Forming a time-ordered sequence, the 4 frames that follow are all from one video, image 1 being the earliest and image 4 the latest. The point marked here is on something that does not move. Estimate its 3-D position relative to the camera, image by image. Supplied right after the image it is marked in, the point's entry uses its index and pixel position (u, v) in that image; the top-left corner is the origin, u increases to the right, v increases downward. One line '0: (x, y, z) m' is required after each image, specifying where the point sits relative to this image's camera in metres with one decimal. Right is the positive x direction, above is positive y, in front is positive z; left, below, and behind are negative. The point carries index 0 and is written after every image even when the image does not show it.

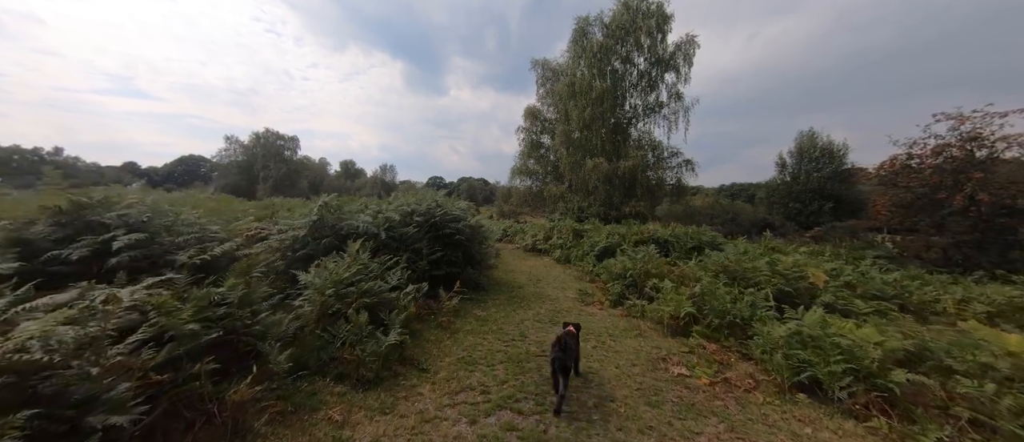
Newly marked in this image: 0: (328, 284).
0: (-2.4, -0.8, +4.5) m
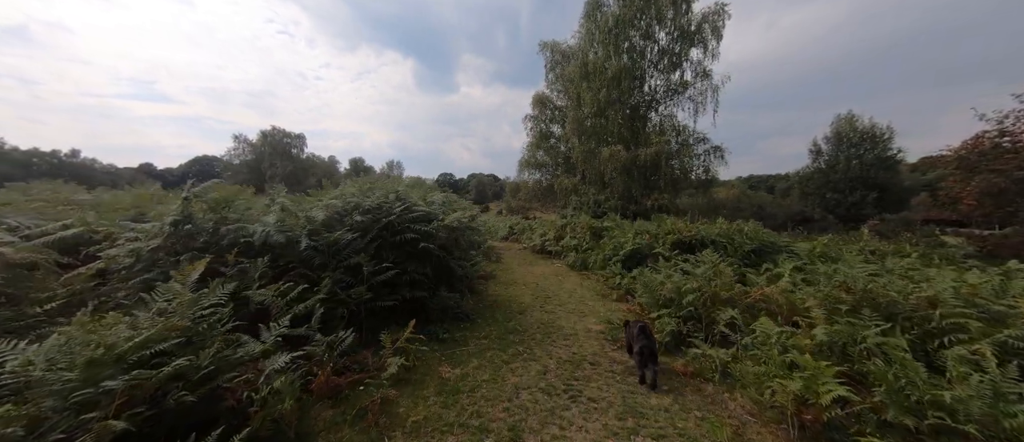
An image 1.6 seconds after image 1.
0: (-2.6, -0.9, +2.0) m
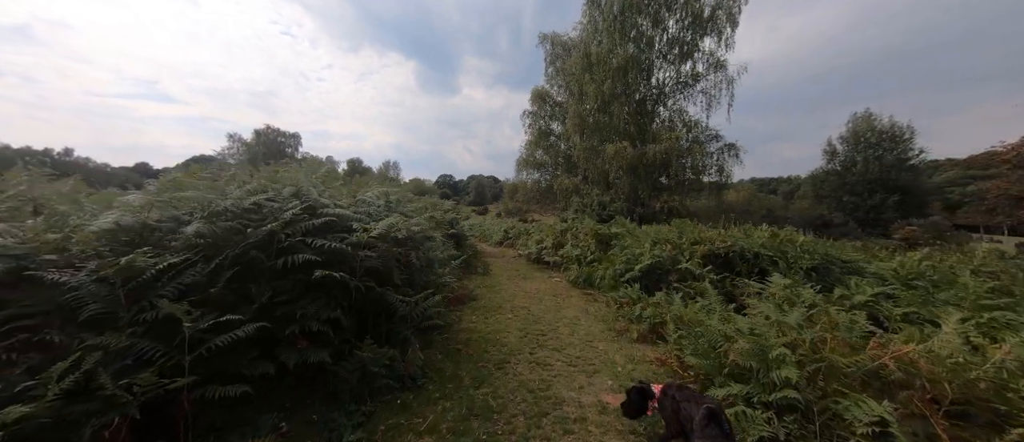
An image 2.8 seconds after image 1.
0: (-2.9, -1.0, -0.1) m
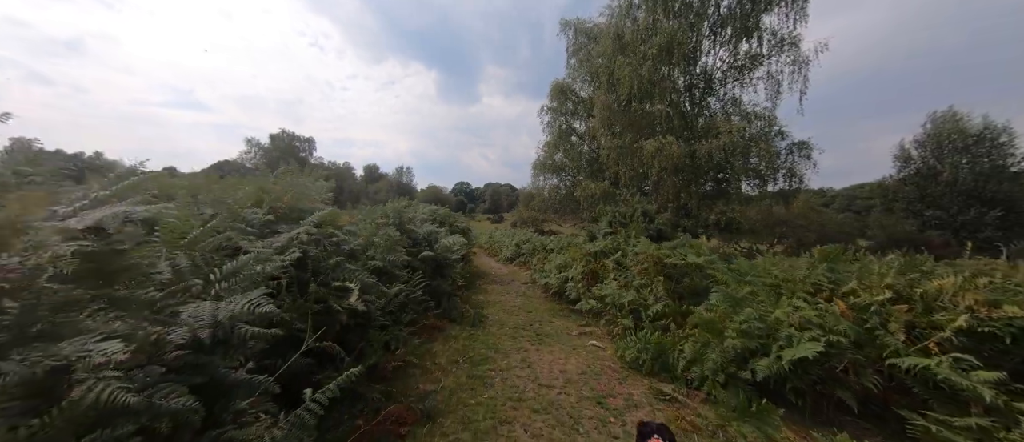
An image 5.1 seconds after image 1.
0: (-3.3, -1.0, -4.1) m
